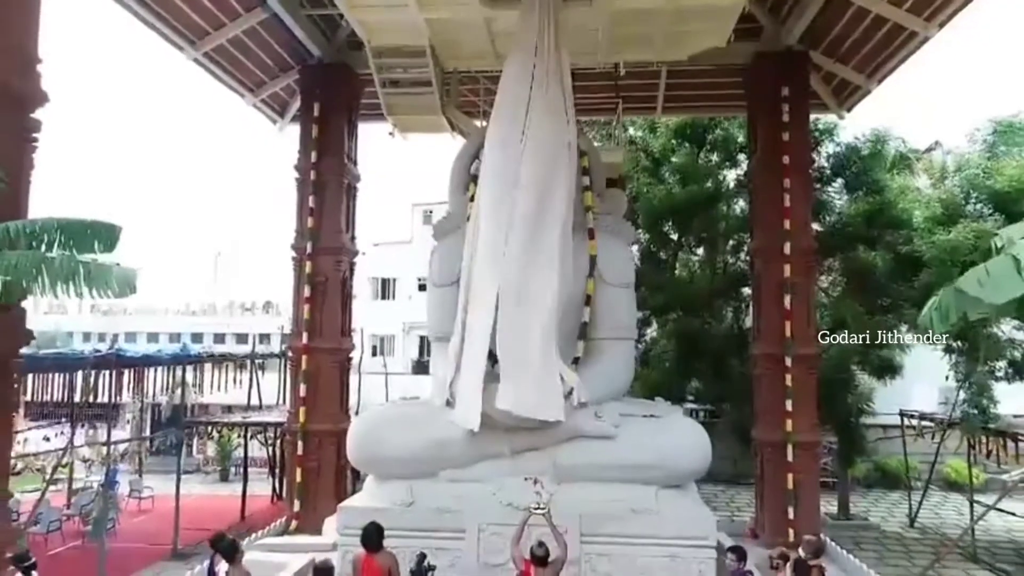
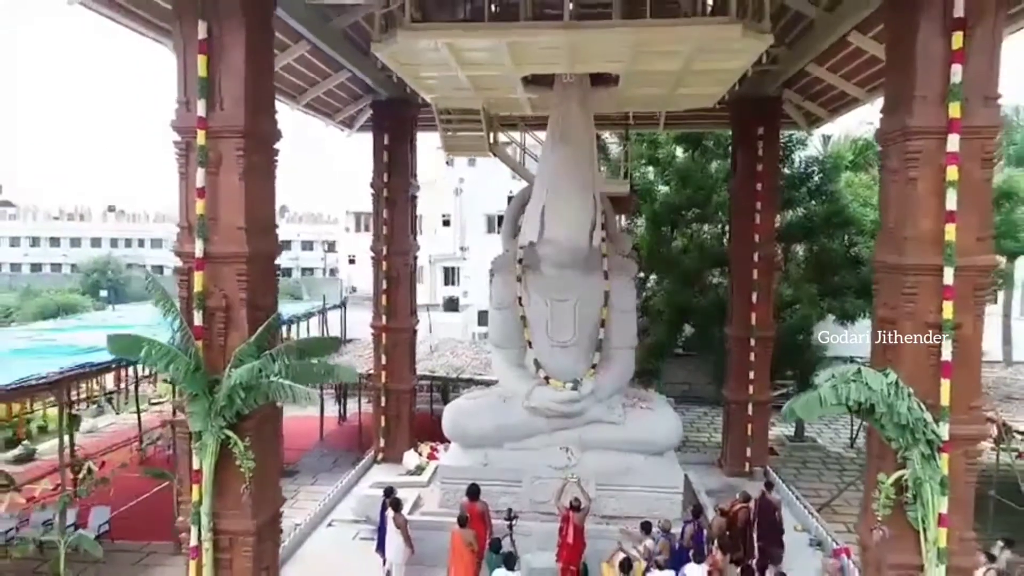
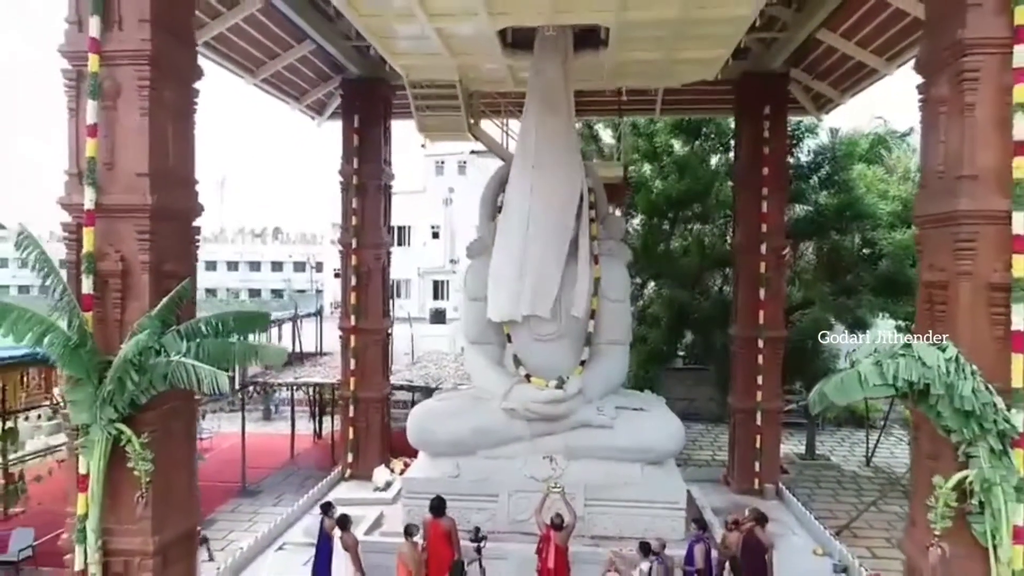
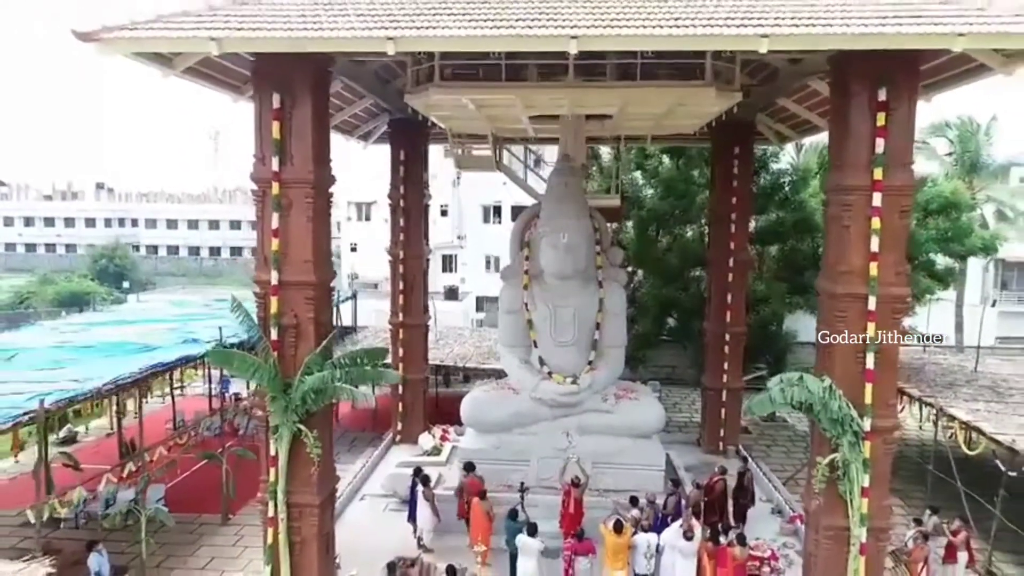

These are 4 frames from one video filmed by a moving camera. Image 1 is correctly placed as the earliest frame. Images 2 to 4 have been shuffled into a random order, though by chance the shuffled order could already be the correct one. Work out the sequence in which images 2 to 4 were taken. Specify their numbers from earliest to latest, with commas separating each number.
3, 2, 4
